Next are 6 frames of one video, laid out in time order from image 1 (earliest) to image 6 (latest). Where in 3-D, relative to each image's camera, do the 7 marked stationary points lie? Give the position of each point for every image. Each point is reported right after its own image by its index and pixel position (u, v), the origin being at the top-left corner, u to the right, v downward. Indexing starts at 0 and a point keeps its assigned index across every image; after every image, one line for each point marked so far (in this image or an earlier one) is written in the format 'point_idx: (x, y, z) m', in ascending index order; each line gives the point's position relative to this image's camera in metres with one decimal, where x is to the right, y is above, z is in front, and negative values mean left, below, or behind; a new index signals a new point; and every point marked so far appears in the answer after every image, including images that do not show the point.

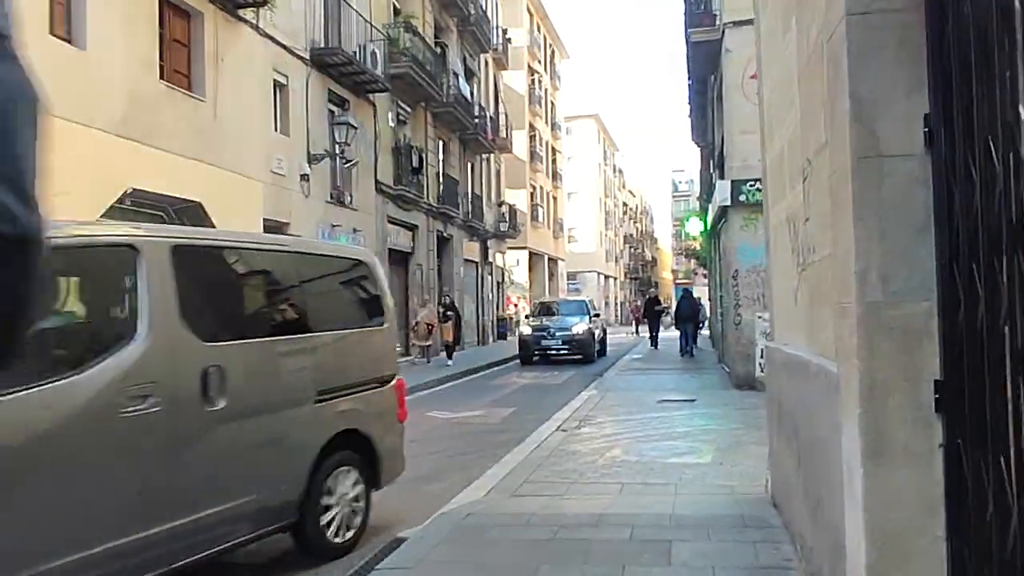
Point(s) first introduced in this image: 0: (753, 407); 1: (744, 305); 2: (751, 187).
0: (+3.7, -1.8, +12.2) m
1: (+4.4, -0.3, +15.1) m
2: (+4.5, +1.9, +14.8) m
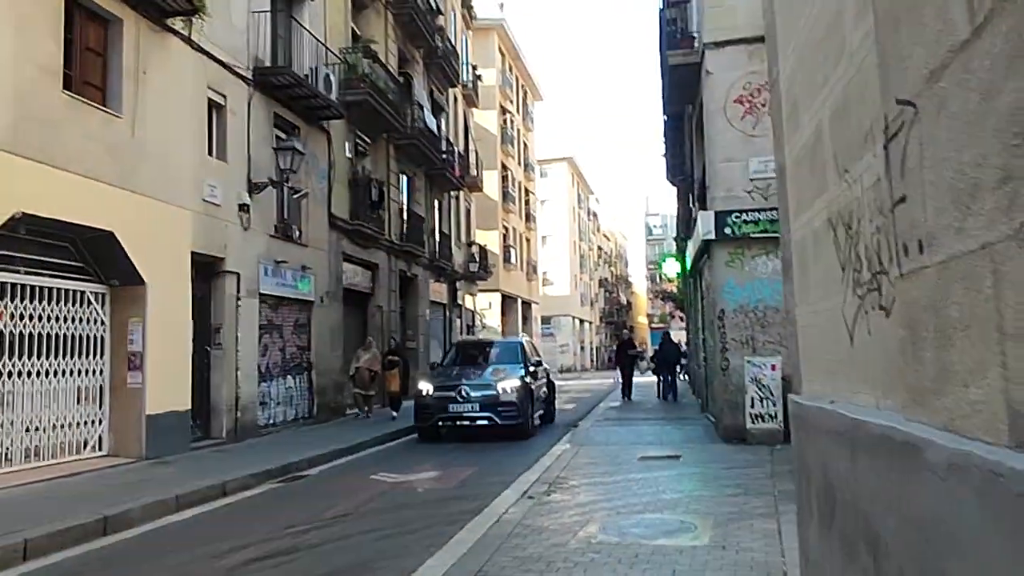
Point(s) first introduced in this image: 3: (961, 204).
0: (+3.2, -2.4, +10.6) m
1: (+3.8, -1.1, +13.6) m
2: (+3.8, +1.2, +13.4) m
3: (+1.1, +0.2, +1.9) m
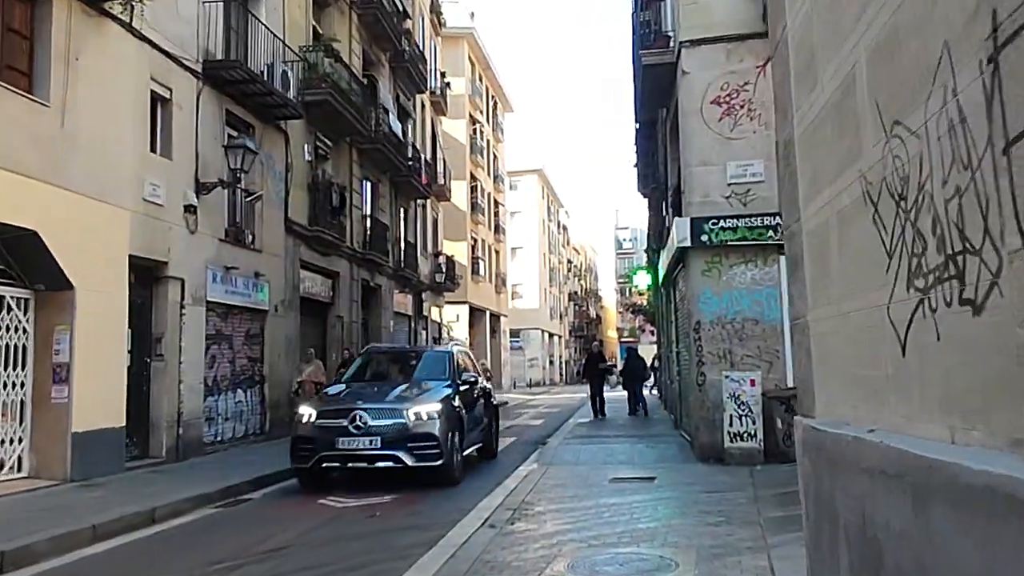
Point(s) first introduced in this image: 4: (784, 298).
0: (+2.7, -2.5, +9.8) m
1: (+3.2, -1.2, +12.9) m
2: (+3.3, +1.0, +12.7) m
3: (+1.0, +0.3, +1.1) m
4: (+4.4, -0.2, +12.7) m
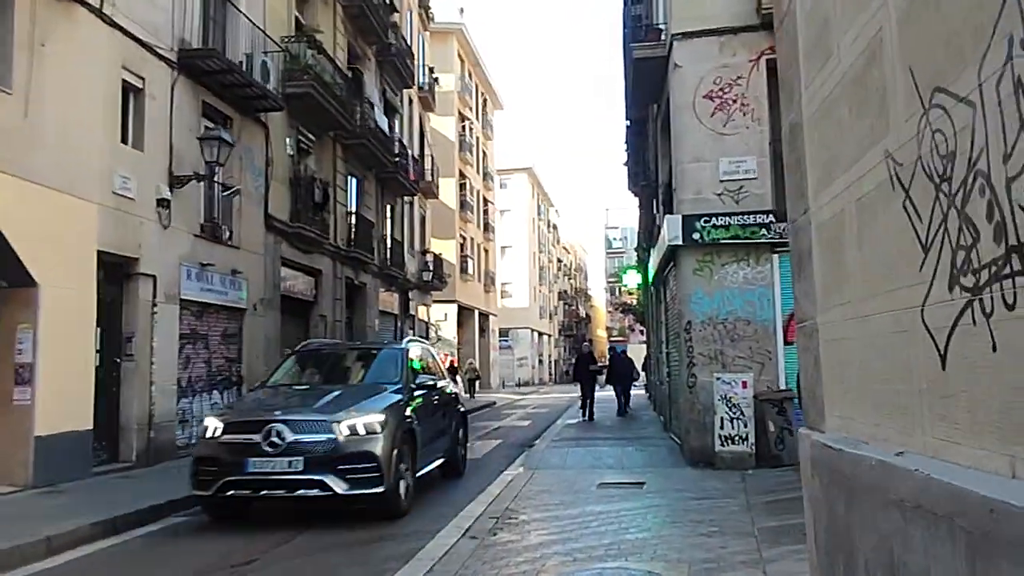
0: (+2.5, -2.5, +9.4) m
1: (+2.9, -1.2, +12.5) m
2: (+3.0, +1.0, +12.3) m
3: (+0.9, +0.3, +0.7) m
4: (+4.1, -0.2, +12.3) m
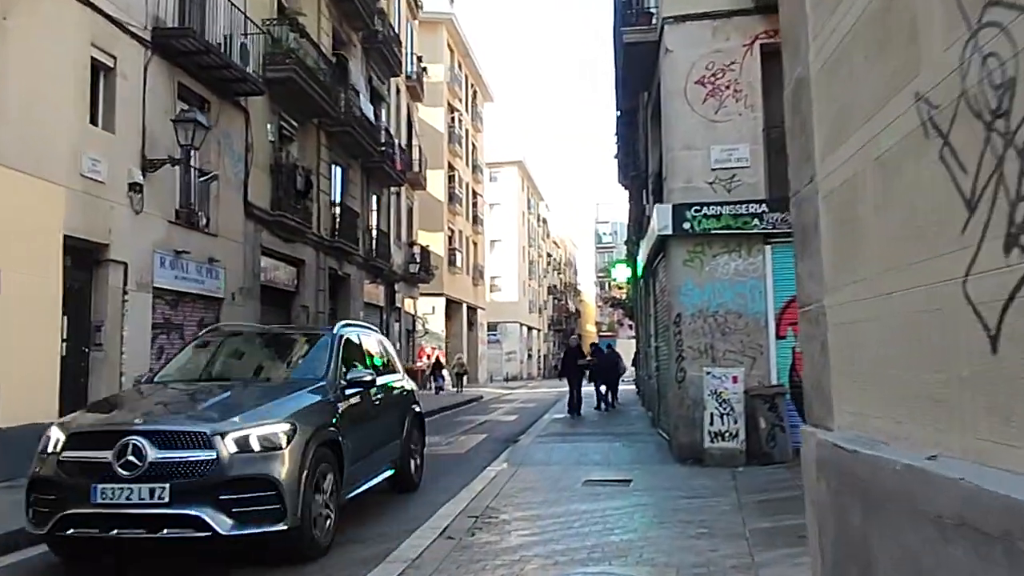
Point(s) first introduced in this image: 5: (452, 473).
0: (+2.3, -2.4, +9.1) m
1: (+2.7, -1.1, +12.1) m
2: (+2.8, +1.1, +12.0) m
3: (+0.8, +0.3, +0.3) m
4: (+3.9, 0.0, +12.0) m
5: (-0.9, -2.8, +11.9) m
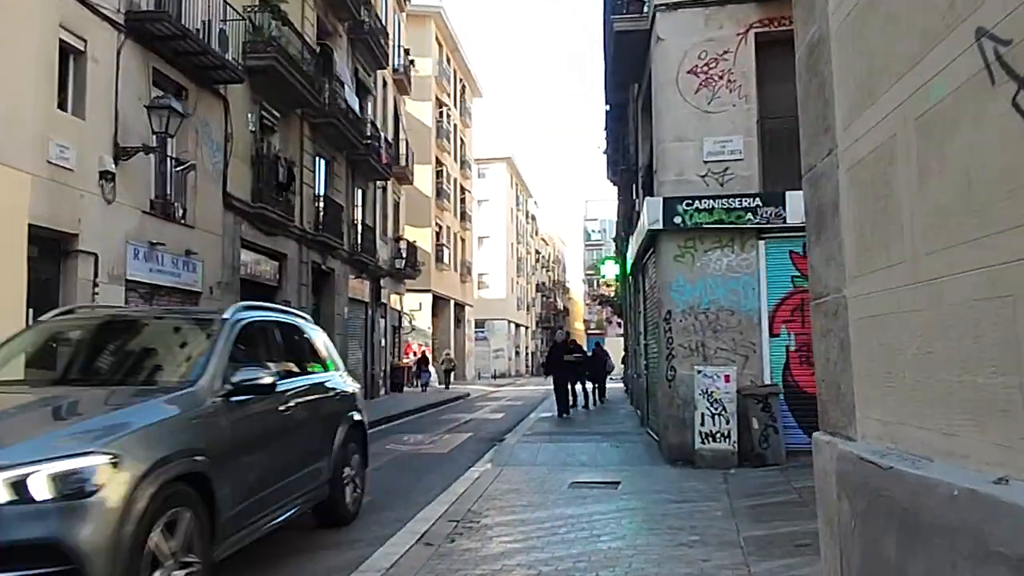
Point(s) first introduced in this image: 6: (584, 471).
0: (+2.1, -2.3, +8.7) m
1: (+2.5, -1.0, +11.8) m
2: (+2.6, +1.2, +11.6) m
3: (+0.8, +0.4, 0.0) m
4: (+3.7, 0.0, +11.6) m
5: (-1.1, -2.7, +11.5) m
6: (+1.0, -2.6, +11.1) m
